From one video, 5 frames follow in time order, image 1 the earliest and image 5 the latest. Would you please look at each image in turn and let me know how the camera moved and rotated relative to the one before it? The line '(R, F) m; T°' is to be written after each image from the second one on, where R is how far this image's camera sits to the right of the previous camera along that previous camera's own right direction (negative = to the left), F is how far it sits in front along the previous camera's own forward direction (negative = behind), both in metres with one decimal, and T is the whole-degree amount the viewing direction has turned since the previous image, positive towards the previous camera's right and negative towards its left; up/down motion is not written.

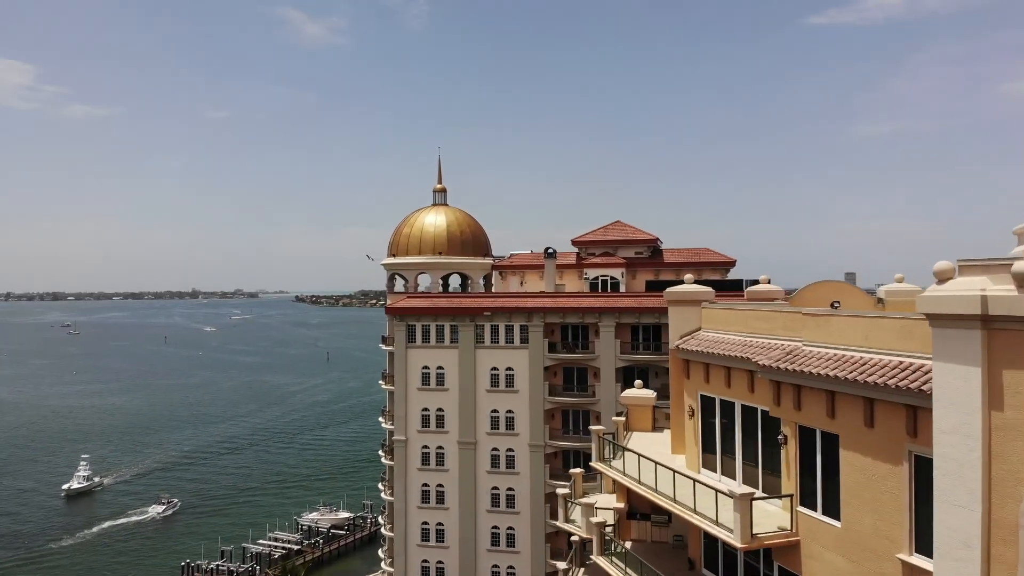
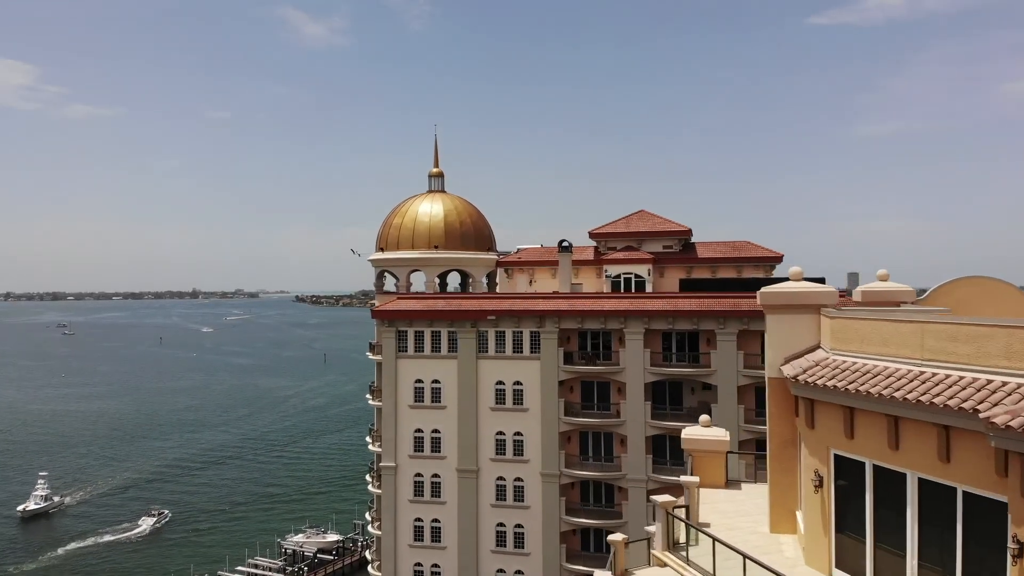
(-0.5, +7.9) m; 0°
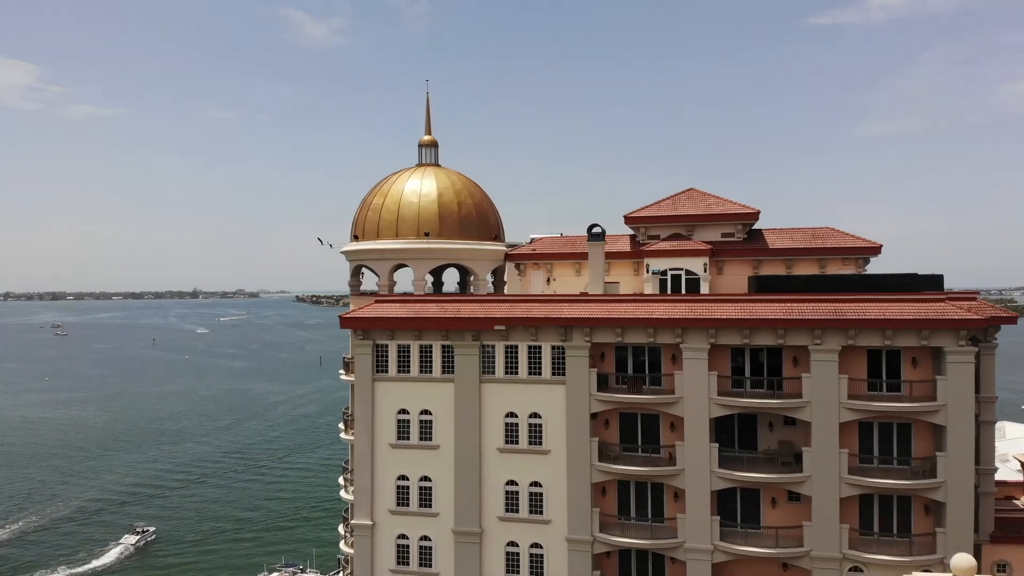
(-0.7, +10.9) m; 0°
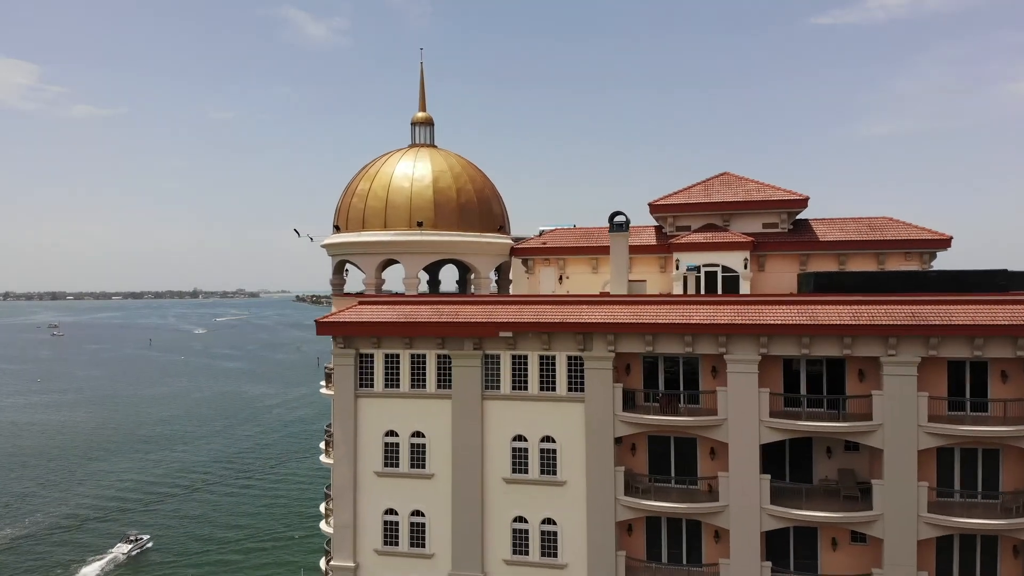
(-0.3, +5.1) m; 0°
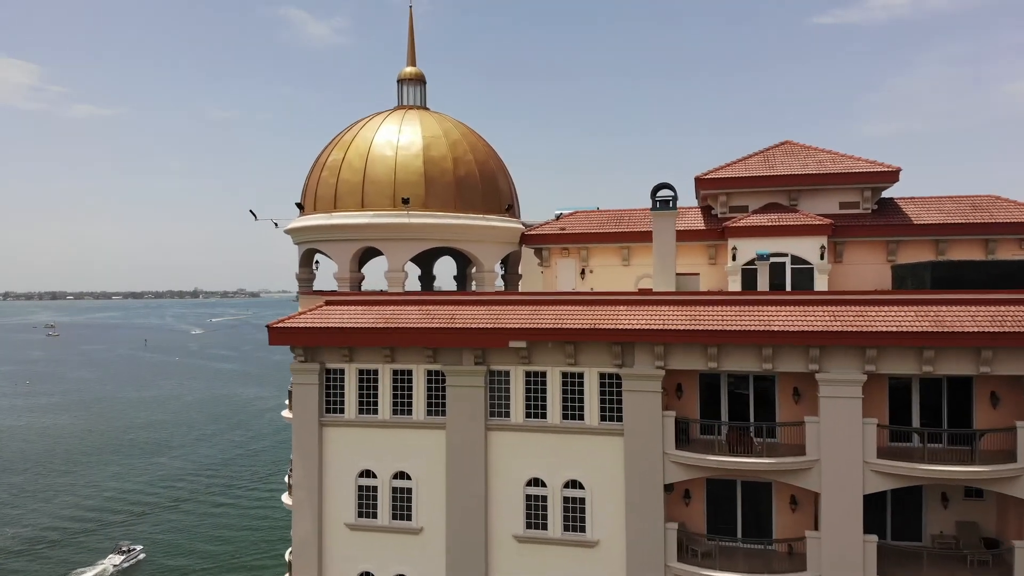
(-0.4, +6.5) m; 0°
